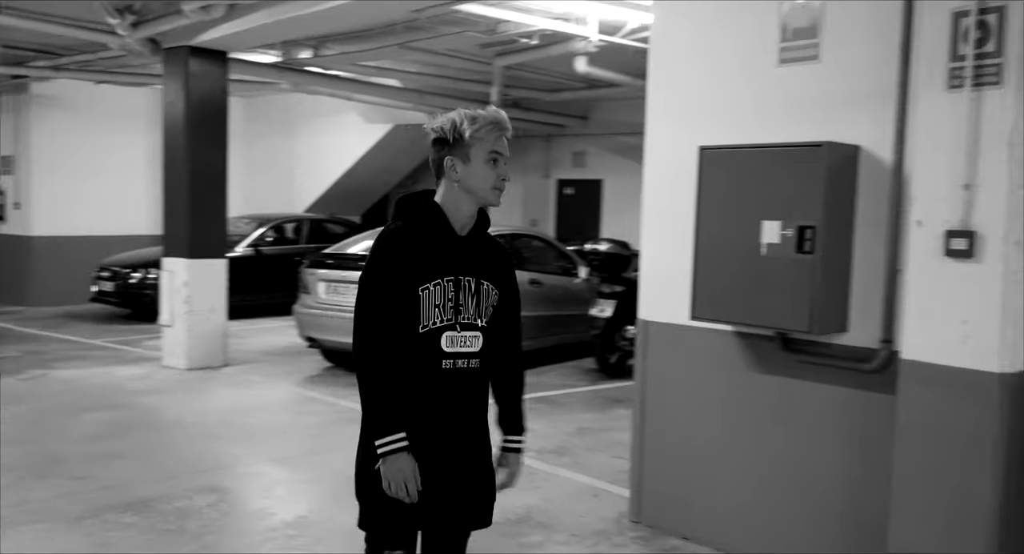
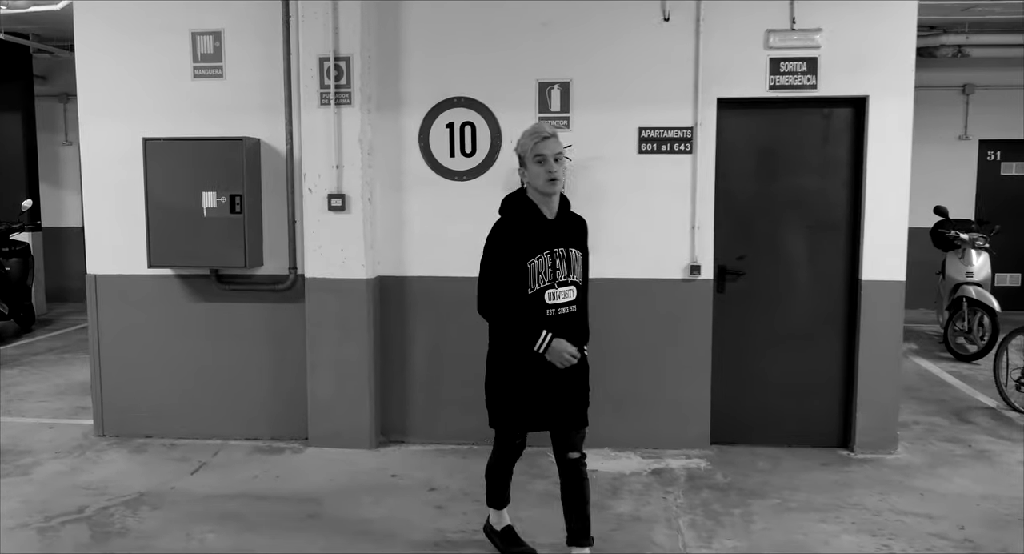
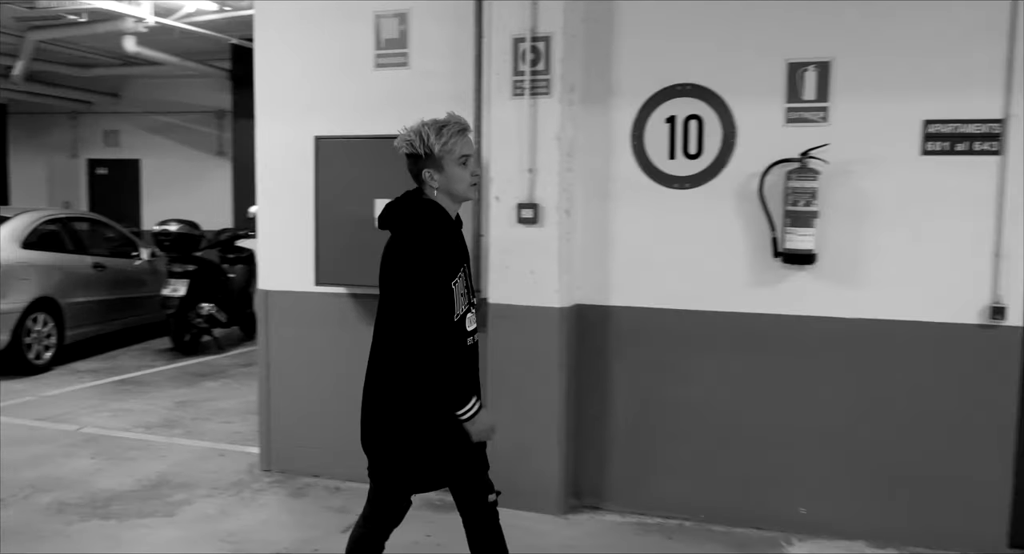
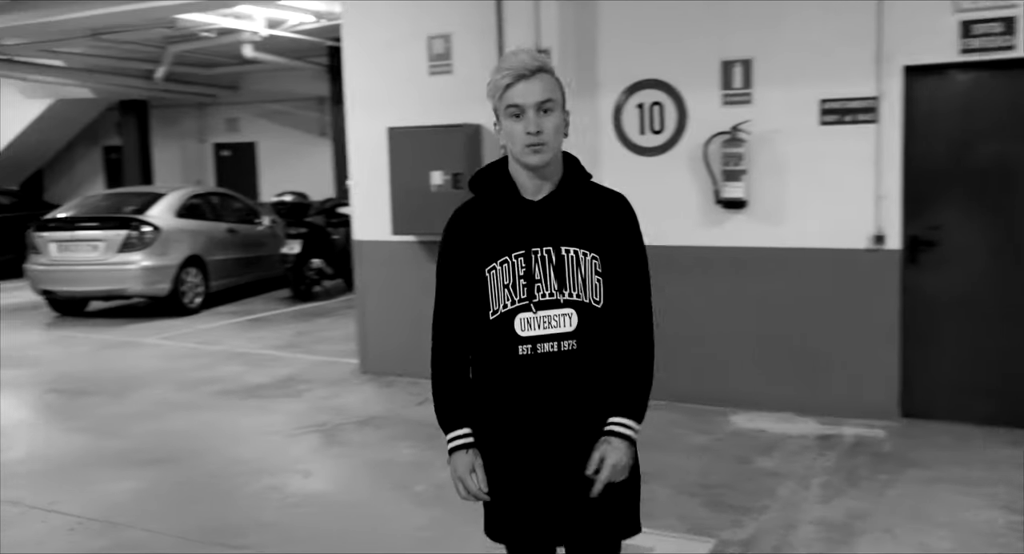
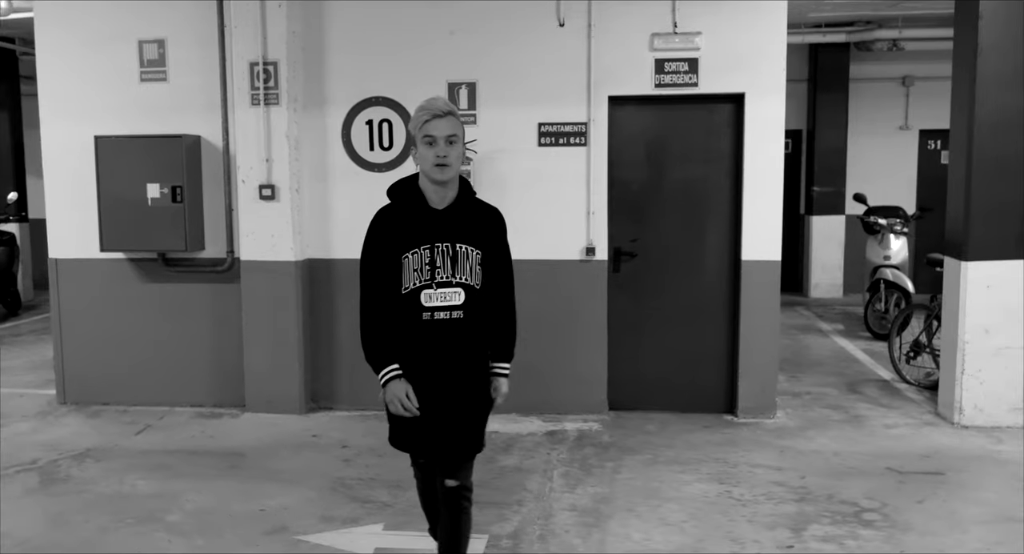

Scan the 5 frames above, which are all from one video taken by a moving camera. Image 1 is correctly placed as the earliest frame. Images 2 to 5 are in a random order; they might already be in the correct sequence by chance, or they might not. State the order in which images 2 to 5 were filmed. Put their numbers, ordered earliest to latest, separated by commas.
3, 2, 5, 4
